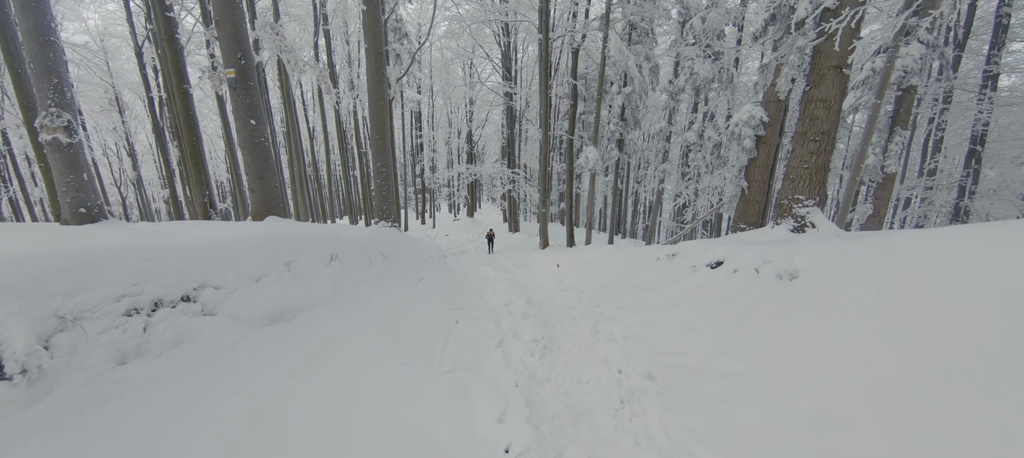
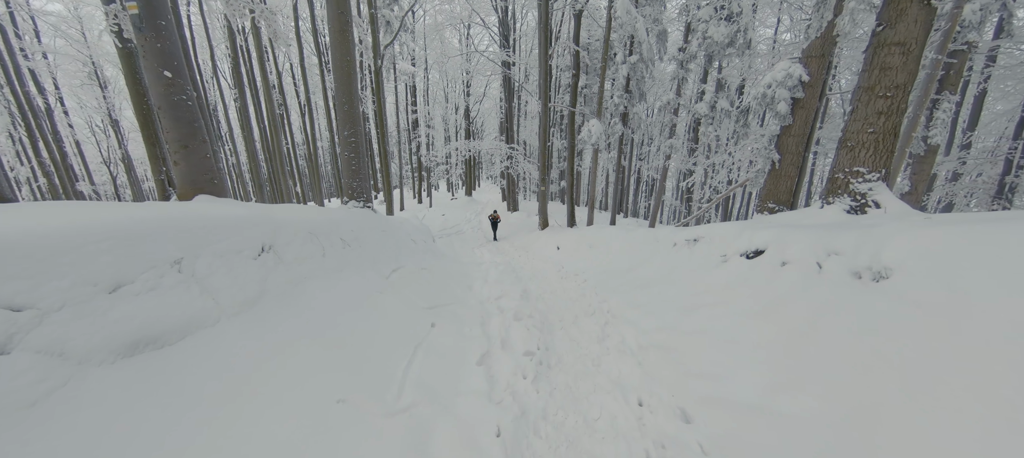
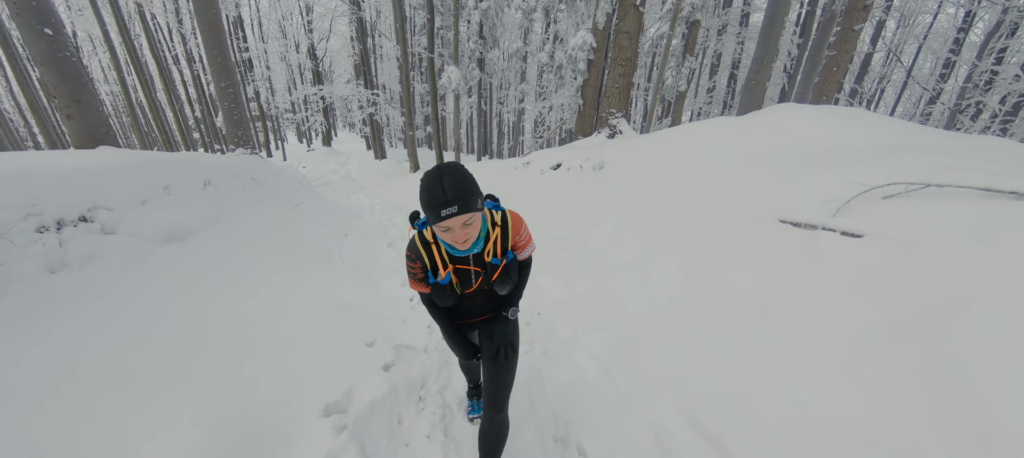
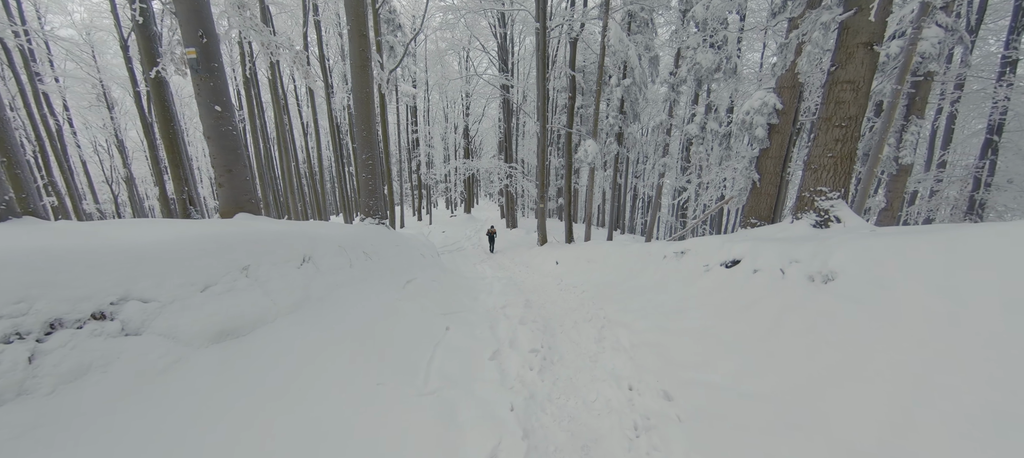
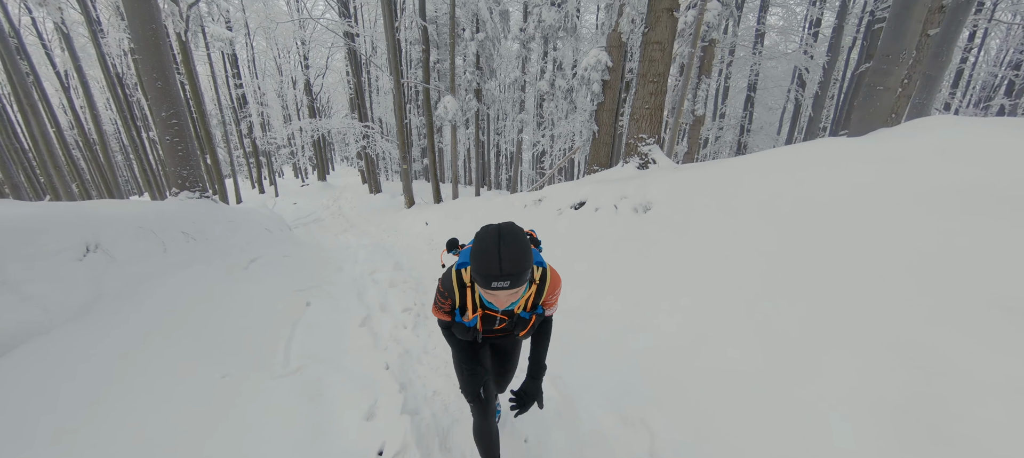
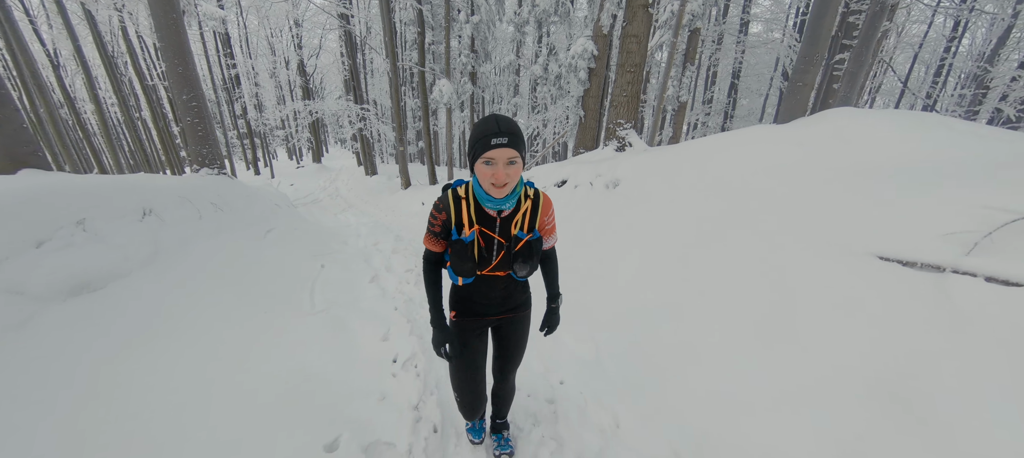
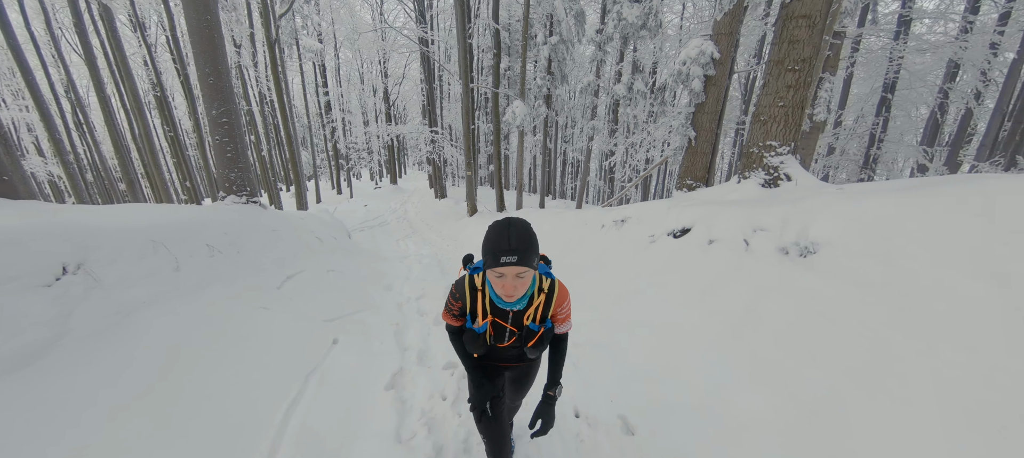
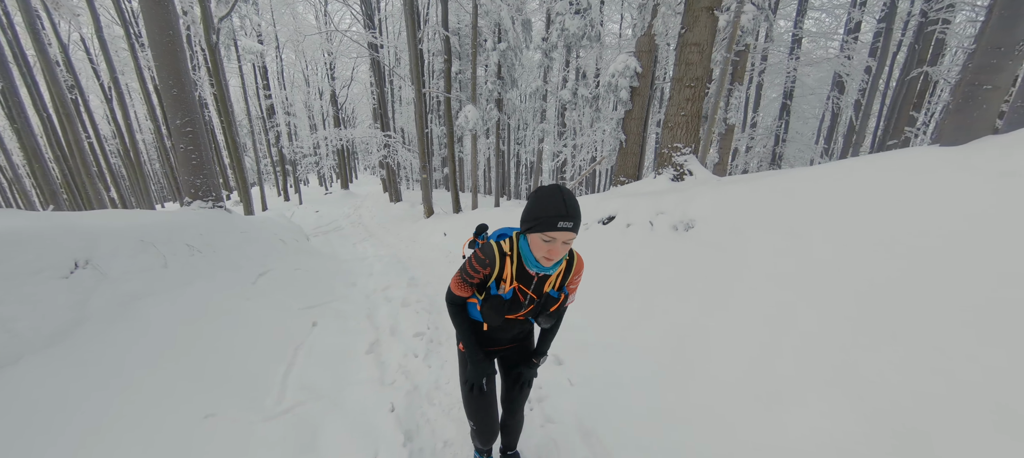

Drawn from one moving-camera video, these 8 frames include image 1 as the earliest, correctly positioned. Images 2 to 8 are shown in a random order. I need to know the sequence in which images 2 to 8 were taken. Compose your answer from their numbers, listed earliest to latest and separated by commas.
4, 2, 7, 8, 5, 6, 3
